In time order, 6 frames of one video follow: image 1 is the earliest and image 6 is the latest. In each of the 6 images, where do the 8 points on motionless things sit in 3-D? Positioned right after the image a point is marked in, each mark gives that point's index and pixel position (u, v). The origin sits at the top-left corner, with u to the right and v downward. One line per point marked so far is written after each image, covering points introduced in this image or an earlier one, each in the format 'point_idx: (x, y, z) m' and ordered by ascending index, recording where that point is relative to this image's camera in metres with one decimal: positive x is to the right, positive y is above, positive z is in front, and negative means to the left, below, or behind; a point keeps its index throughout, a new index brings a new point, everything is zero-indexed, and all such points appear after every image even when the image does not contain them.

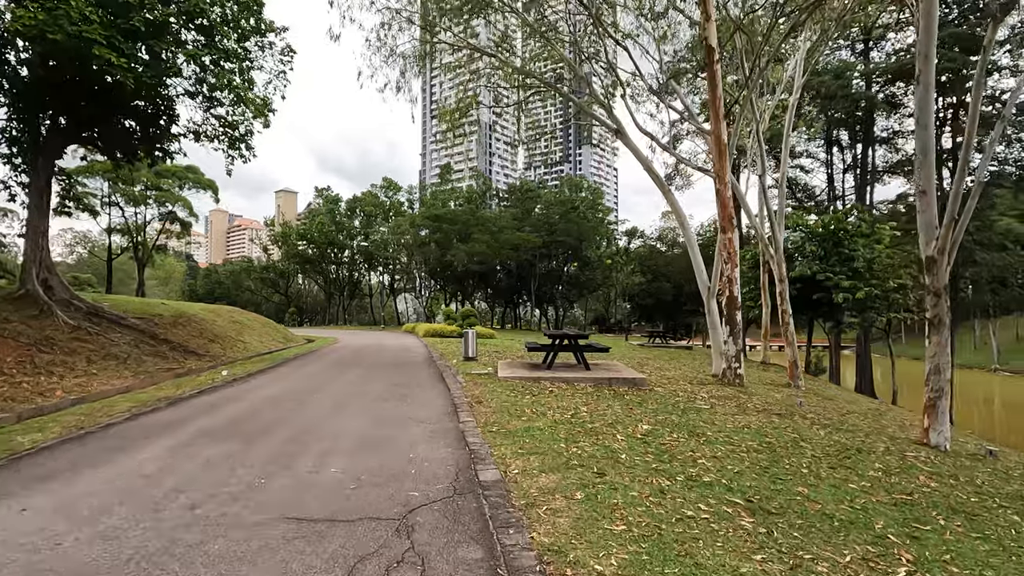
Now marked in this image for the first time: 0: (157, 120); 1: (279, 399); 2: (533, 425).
0: (-9.0, +4.2, +13.4) m
1: (-3.3, -1.6, +7.5) m
2: (+0.2, -1.4, +5.3) m
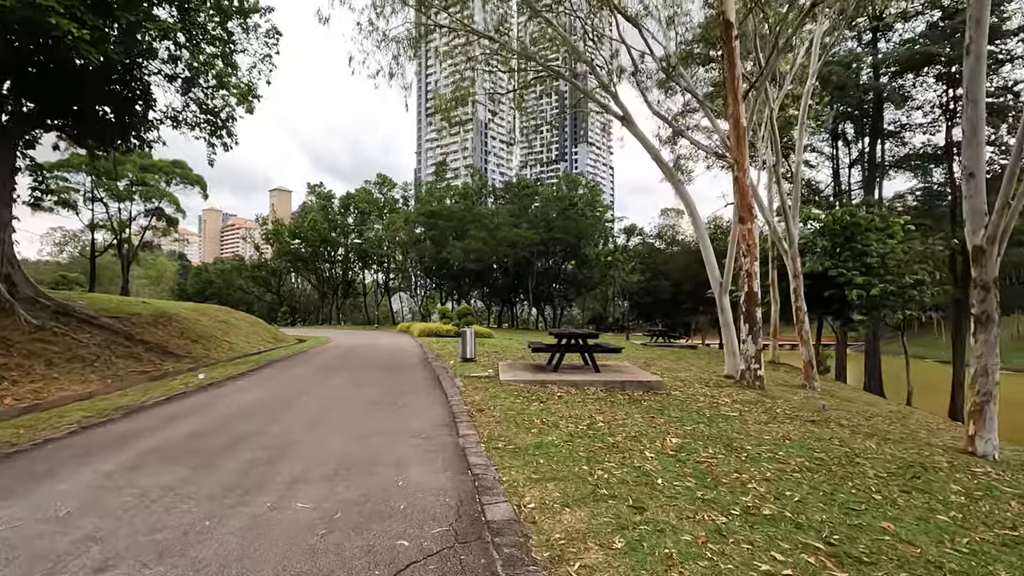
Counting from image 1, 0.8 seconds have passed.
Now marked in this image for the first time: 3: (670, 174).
0: (-9.0, +4.3, +12.5) m
1: (-3.2, -1.5, +6.7) m
2: (+0.3, -1.3, +4.5) m
3: (+3.8, +2.7, +12.8) m
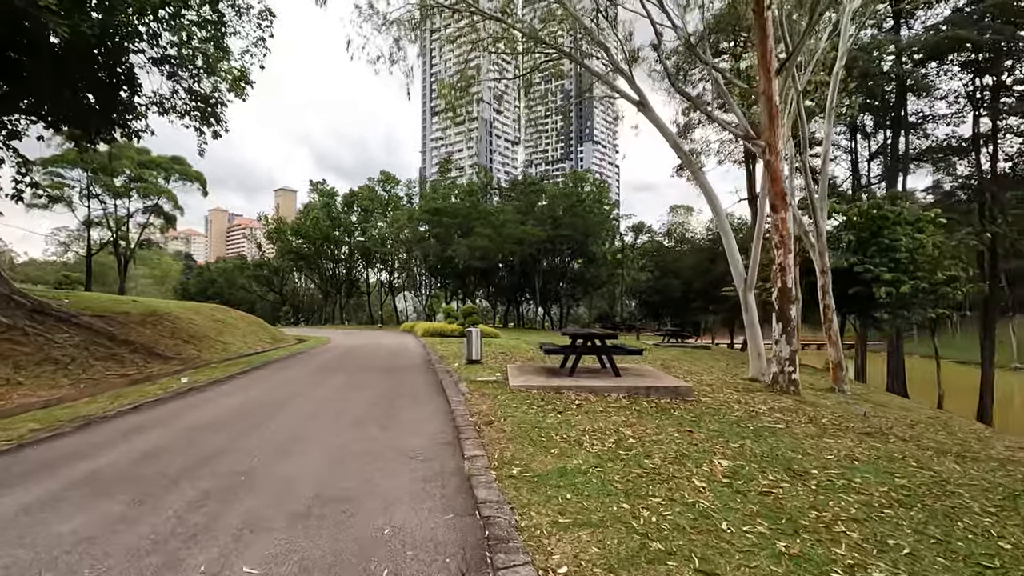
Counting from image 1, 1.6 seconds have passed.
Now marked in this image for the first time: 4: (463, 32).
0: (-8.8, +4.4, +11.8) m
1: (-3.1, -1.4, +5.9) m
2: (+0.4, -1.2, +3.7) m
3: (+4.0, +2.8, +11.9) m
4: (-1.3, +6.5, +13.3) m
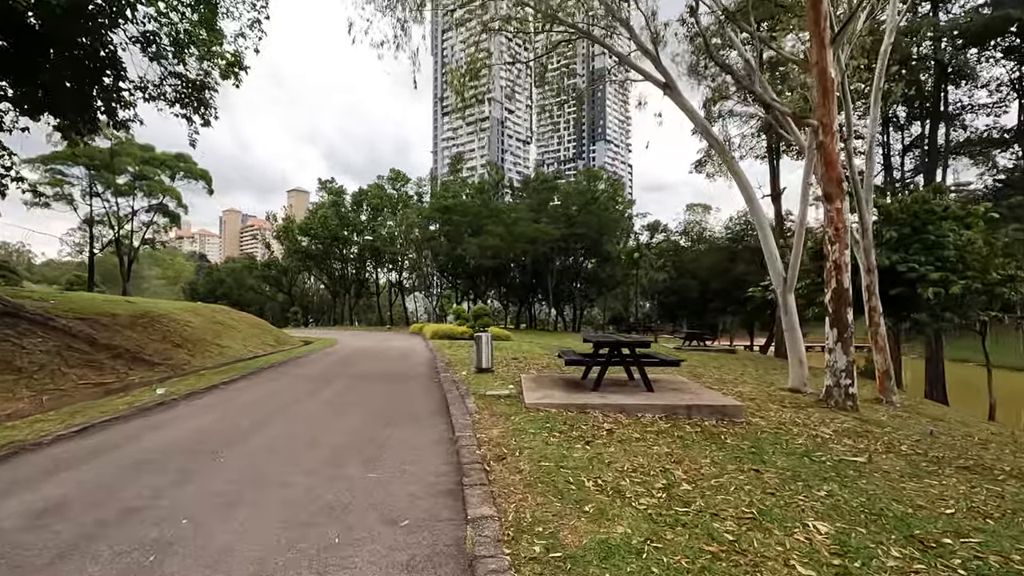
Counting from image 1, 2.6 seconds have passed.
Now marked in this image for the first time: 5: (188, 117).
0: (-8.5, +4.4, +11.0) m
1: (-2.9, -1.4, +4.9) m
2: (+0.5, -1.2, +2.6) m
3: (+4.3, +2.8, +10.8) m
4: (-0.9, +6.4, +12.3) m
5: (-7.2, +3.8, +11.7) m
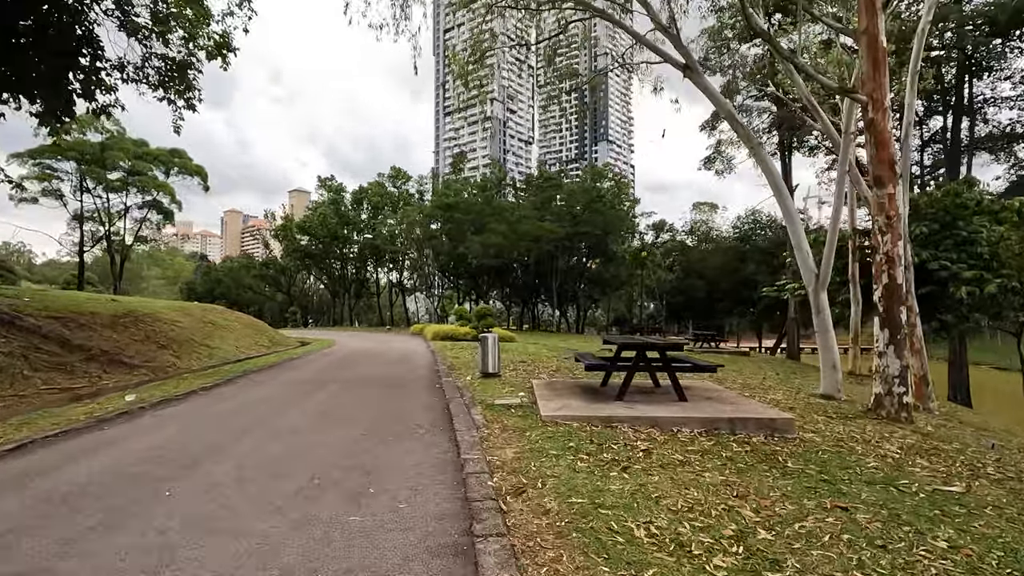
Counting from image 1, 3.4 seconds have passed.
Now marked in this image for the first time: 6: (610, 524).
0: (-8.3, +4.4, +10.2) m
1: (-2.8, -1.3, +4.1) m
2: (+0.6, -1.1, +1.8) m
3: (+4.5, +2.8, +10.0) m
4: (-0.8, +6.5, +11.5) m
5: (-7.0, +3.9, +10.9) m
6: (+0.5, -1.2, +2.7) m
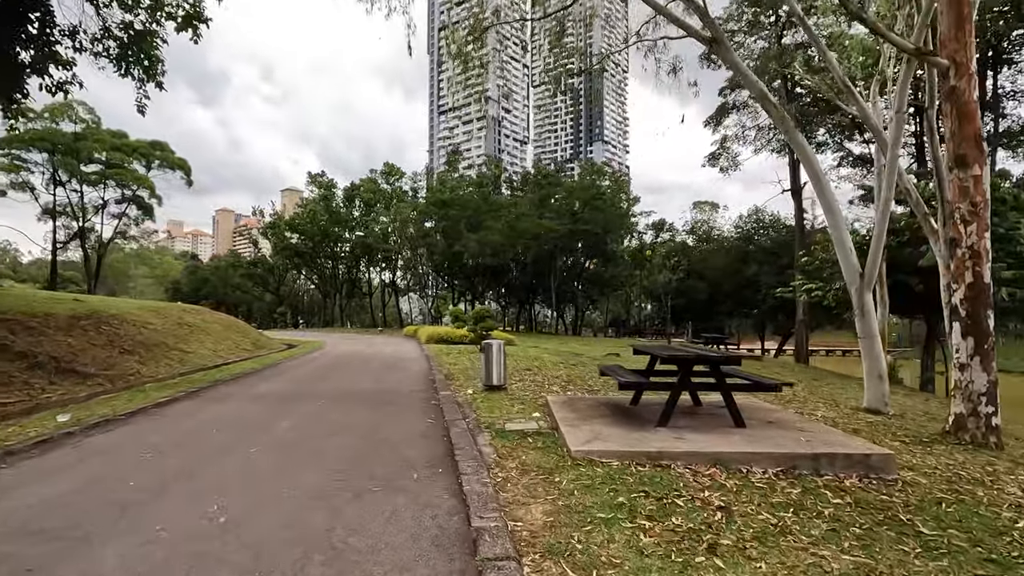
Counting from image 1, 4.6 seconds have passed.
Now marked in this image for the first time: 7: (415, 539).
0: (-8.2, +4.5, +8.9) m
1: (-2.6, -1.3, +2.9) m
2: (+0.8, -1.1, +0.7) m
3: (+4.6, +2.8, +8.9) m
4: (-0.7, +6.5, +10.4) m
5: (-6.9, +3.9, +9.7) m
6: (+0.7, -1.2, +1.6) m
7: (-0.5, -1.2, +2.6) m
